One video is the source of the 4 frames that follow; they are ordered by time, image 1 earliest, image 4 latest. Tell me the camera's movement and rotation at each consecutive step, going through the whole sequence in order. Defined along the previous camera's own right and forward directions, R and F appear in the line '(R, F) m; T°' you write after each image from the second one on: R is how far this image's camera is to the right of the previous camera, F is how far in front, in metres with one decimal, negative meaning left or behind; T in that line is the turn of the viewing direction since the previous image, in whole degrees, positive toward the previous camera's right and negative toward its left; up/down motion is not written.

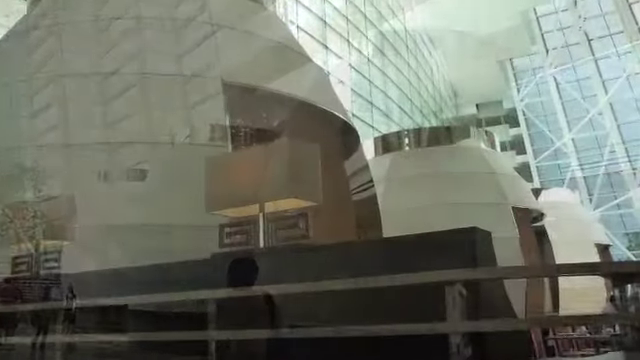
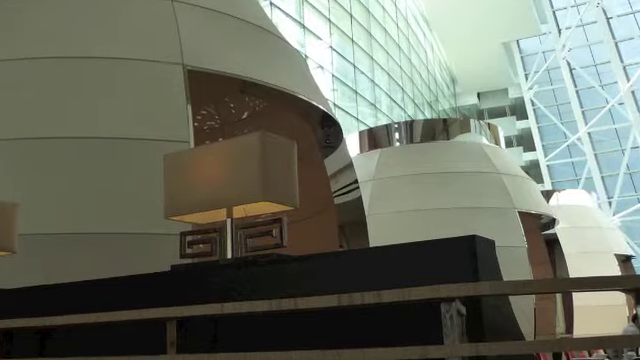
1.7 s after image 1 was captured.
(+0.2, +1.1) m; 0°
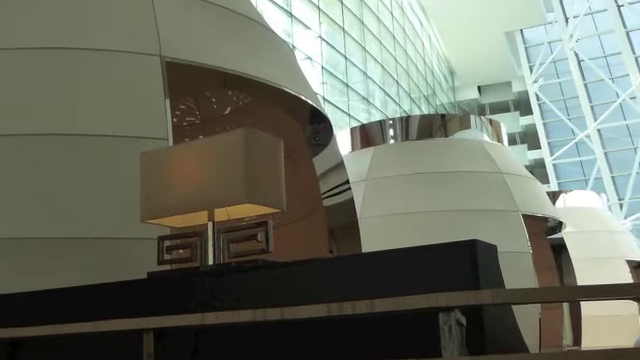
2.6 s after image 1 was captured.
(+0.1, +0.5) m; 0°
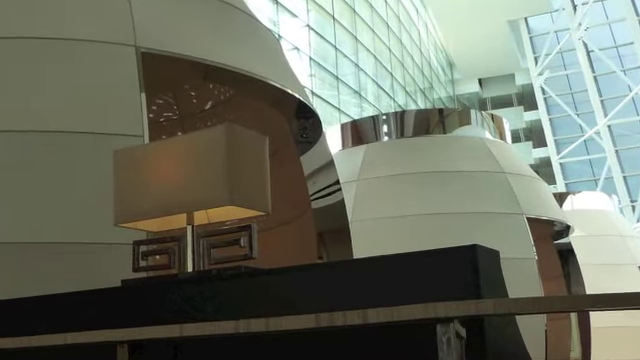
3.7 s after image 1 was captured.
(+0.1, +0.5) m; 0°
